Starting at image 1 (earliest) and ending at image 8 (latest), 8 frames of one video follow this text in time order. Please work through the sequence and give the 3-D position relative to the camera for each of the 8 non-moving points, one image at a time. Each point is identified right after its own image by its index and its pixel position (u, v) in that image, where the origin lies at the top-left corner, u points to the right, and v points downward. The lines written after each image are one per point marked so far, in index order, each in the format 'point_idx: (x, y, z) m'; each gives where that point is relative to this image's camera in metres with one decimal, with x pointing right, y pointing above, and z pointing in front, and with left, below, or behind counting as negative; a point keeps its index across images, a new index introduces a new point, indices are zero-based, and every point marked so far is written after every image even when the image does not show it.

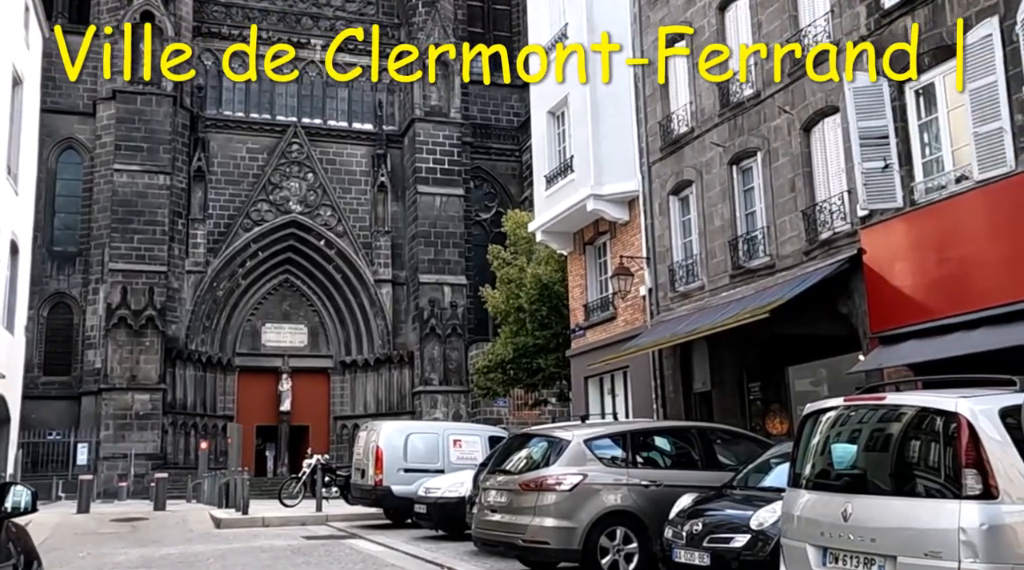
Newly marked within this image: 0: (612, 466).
0: (+1.0, -1.8, +9.6) m
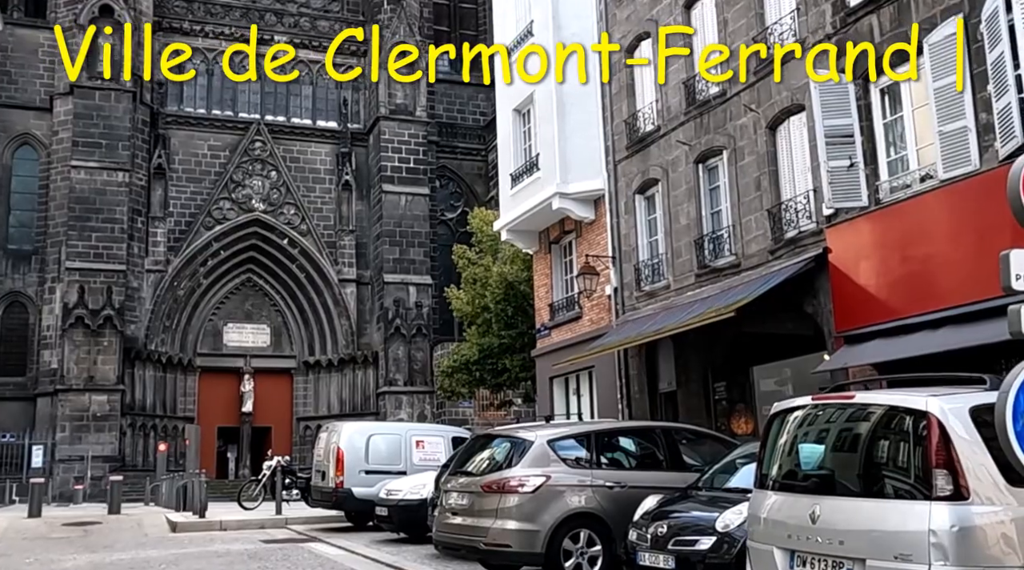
0: (+0.6, -1.7, +9.4) m
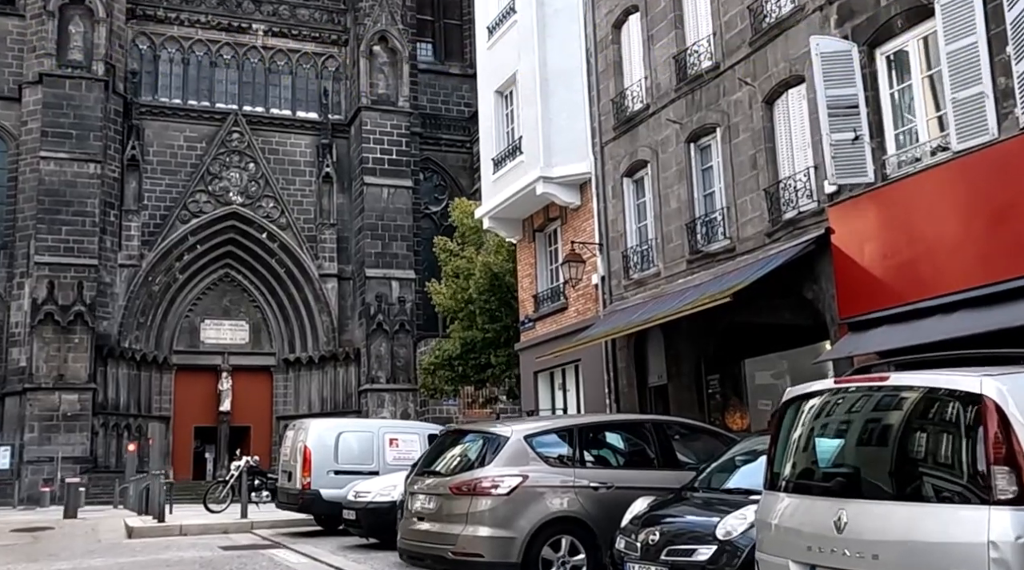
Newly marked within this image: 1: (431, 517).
0: (+0.4, -1.5, +8.4) m
1: (-0.7, -2.0, +8.5) m
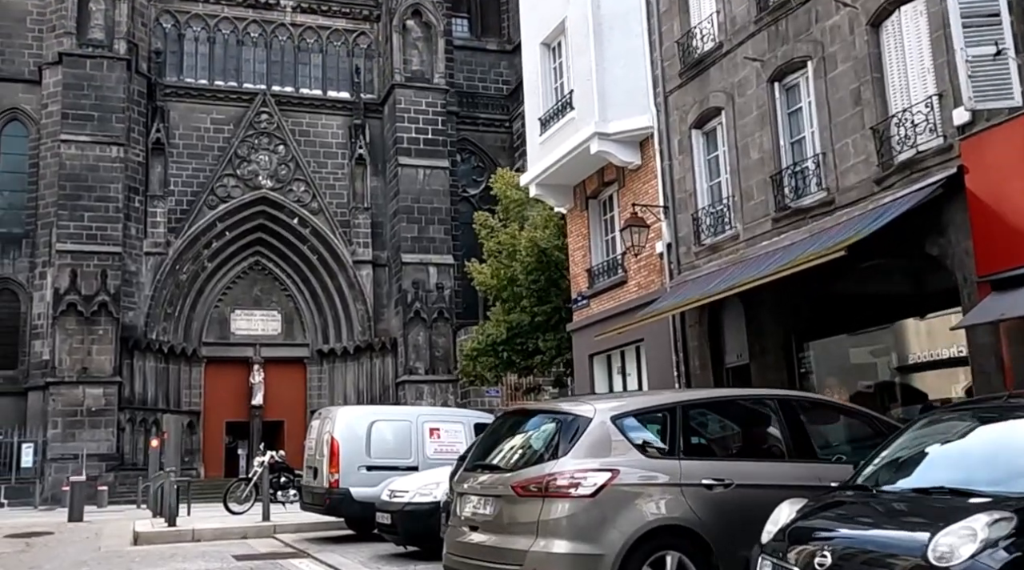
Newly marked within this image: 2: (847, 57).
0: (+0.9, -1.1, +6.3) m
1: (-0.1, -1.6, +6.4) m
2: (+4.1, +2.8, +12.1) m
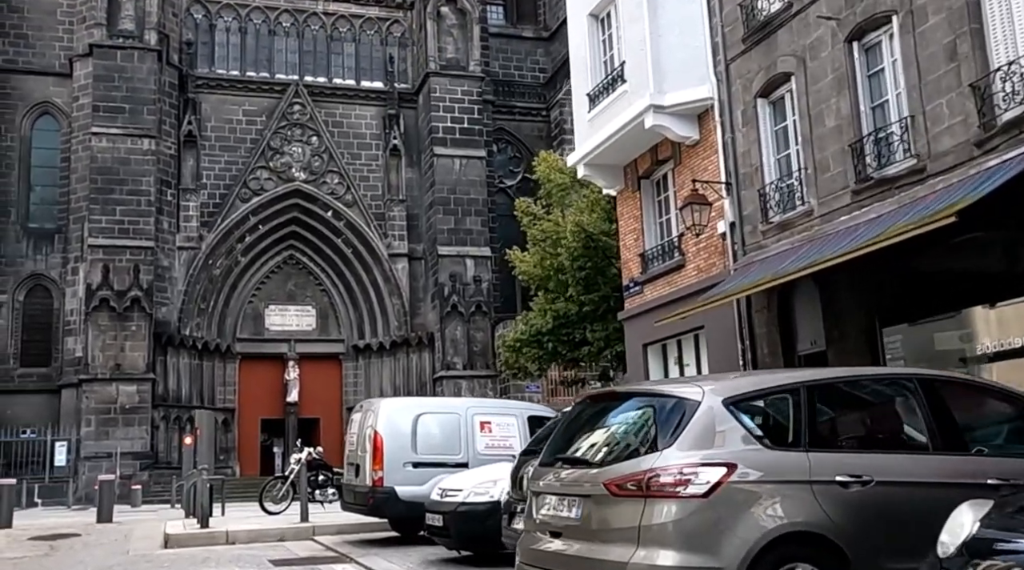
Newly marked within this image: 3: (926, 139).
0: (+1.4, -0.9, +5.3) m
1: (+0.3, -1.3, +5.4) m
2: (+4.7, +3.0, +10.9) m
3: (+4.6, +1.6, +11.0) m
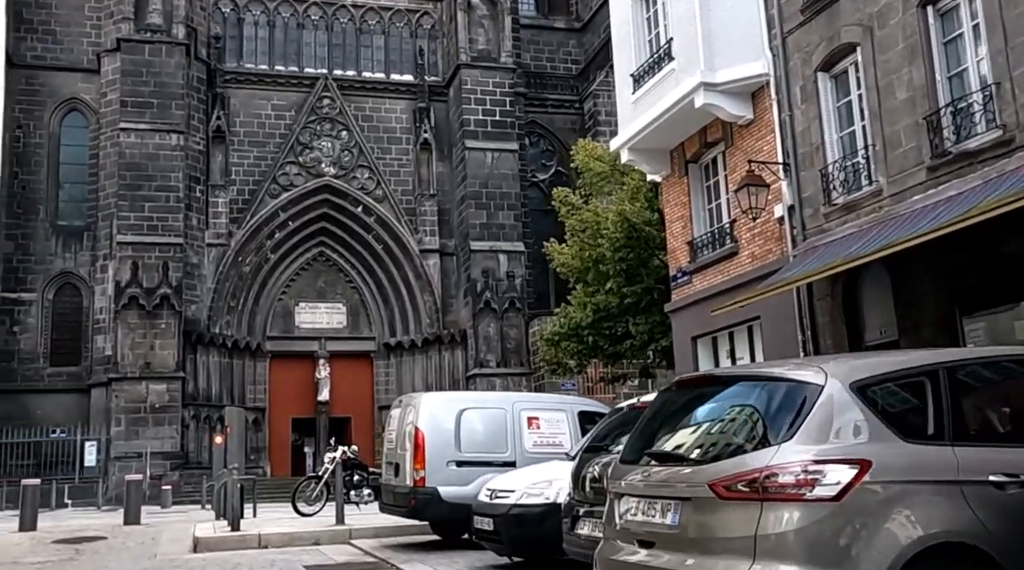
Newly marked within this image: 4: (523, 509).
0: (+1.7, -0.7, +4.4) m
1: (+0.7, -1.2, +4.6) m
2: (+5.2, +3.2, +10.0) m
3: (+5.1, +1.8, +10.1) m
4: (+0.1, -1.9, +8.4) m
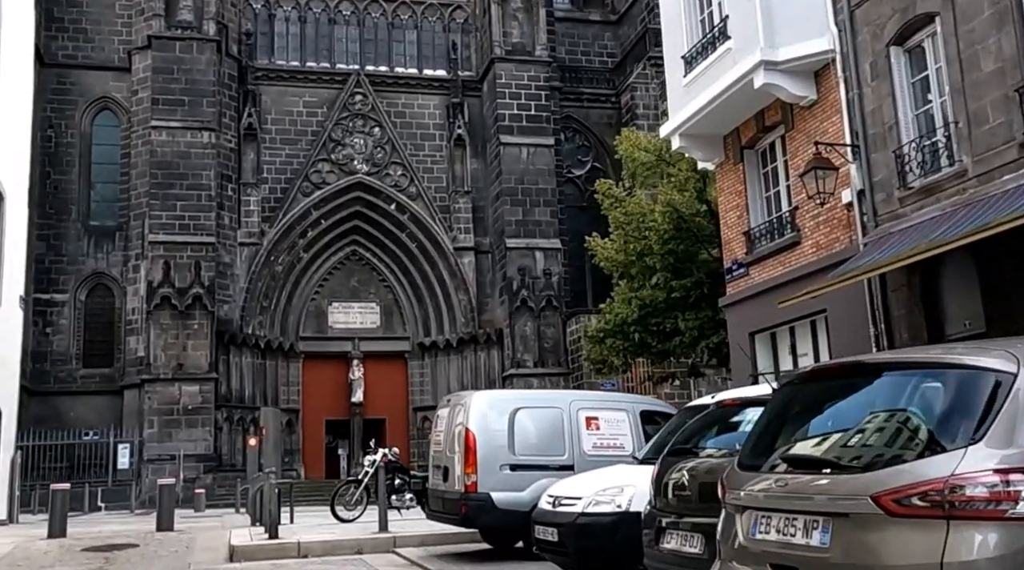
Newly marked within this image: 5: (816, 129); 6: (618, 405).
0: (+2.1, -0.6, +3.6) m
1: (+1.1, -1.1, +3.8) m
2: (+5.7, +3.3, +9.0) m
3: (+5.6, +1.9, +9.2) m
4: (+0.6, -1.8, +7.6) m
5: (+4.2, +2.1, +13.6) m
6: (+1.1, -1.2, +10.3) m
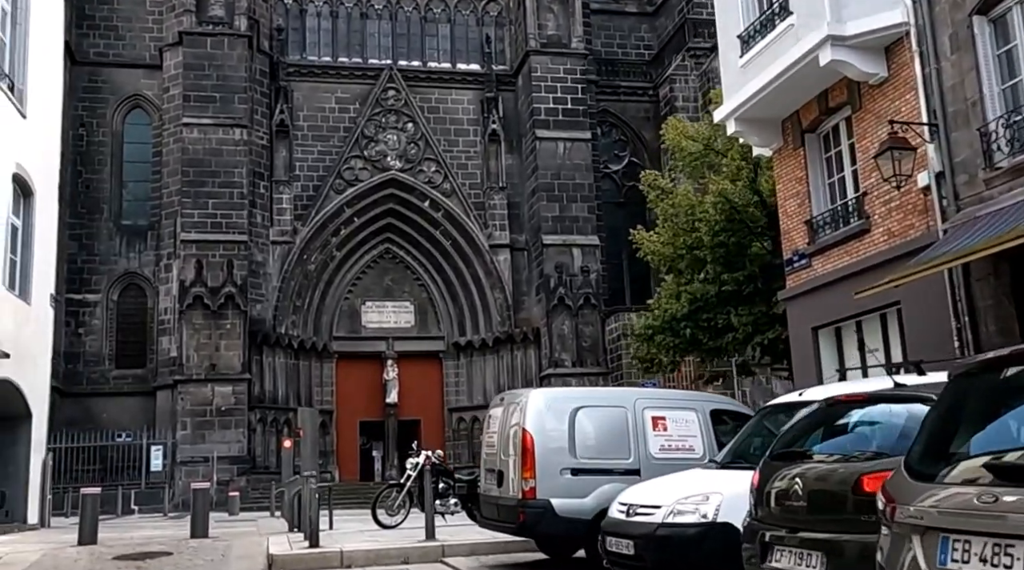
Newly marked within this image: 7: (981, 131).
0: (+2.5, -0.5, +2.8) m
1: (+1.5, -0.9, +3.0) m
2: (+6.2, +3.5, +8.1) m
3: (+6.1, +2.1, +8.2) m
4: (+1.1, -1.7, +6.8) m
5: (+4.8, +2.3, +12.7) m
6: (+1.7, -1.1, +9.5) m
7: (+5.3, +1.7, +11.2) m
